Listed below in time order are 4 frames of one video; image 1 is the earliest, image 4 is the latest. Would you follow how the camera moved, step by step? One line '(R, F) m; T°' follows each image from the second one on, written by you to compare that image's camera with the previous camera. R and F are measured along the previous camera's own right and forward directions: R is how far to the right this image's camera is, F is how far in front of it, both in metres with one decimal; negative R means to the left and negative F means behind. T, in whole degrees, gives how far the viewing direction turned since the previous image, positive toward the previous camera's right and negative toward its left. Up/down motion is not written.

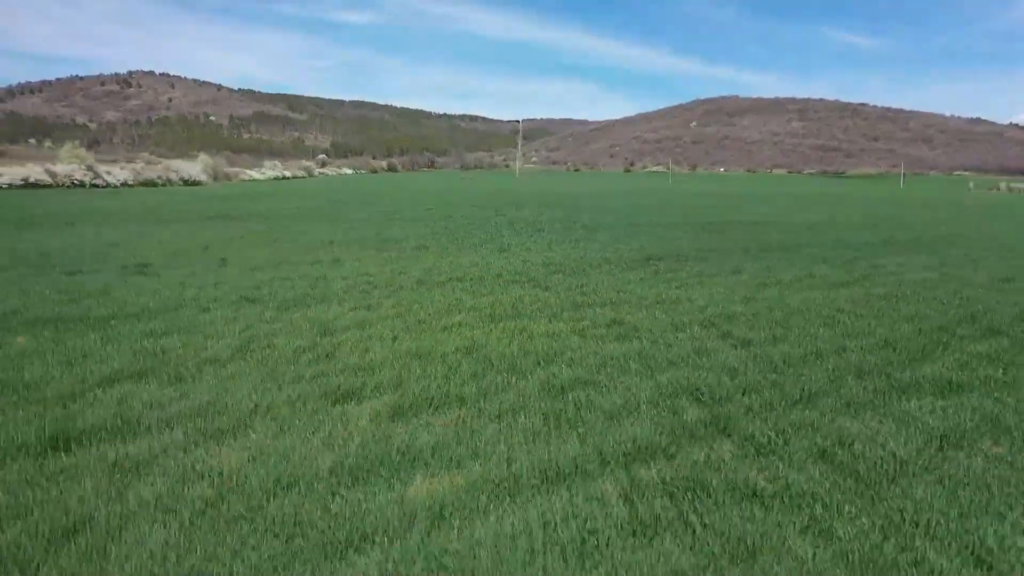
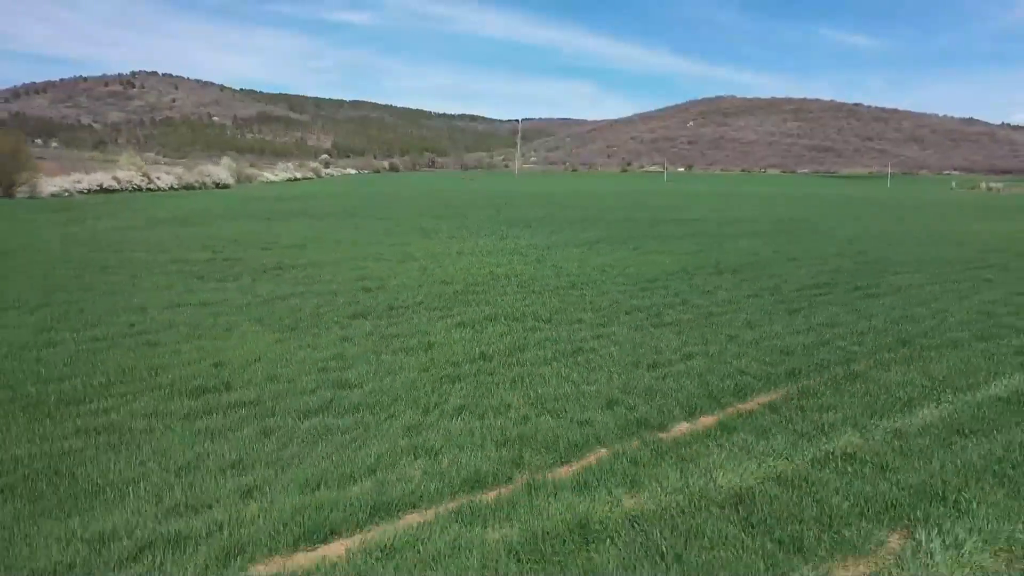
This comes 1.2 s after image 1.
(+0.1, -6.1) m; 0°
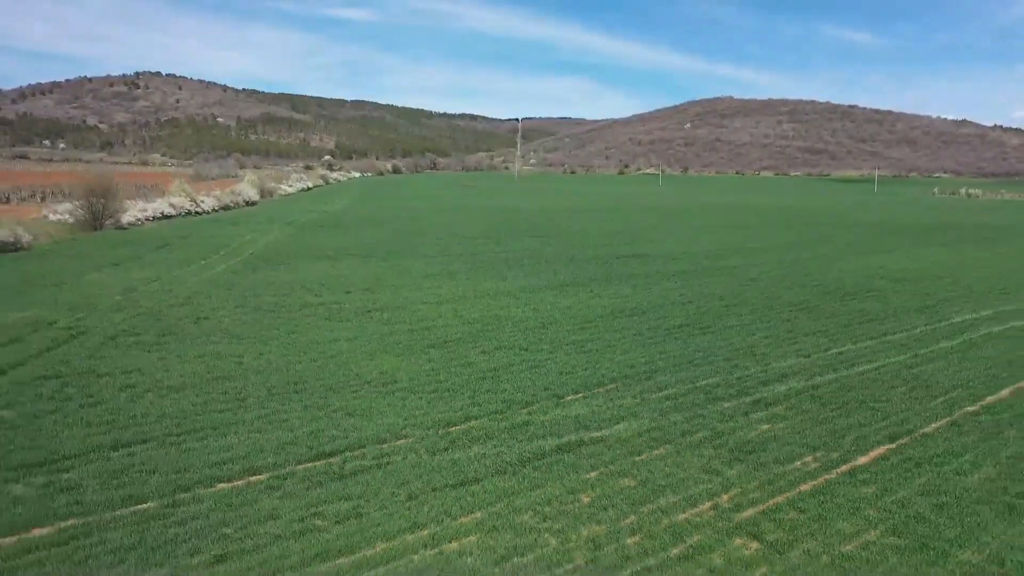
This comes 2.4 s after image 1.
(+0.1, -7.1) m; 0°
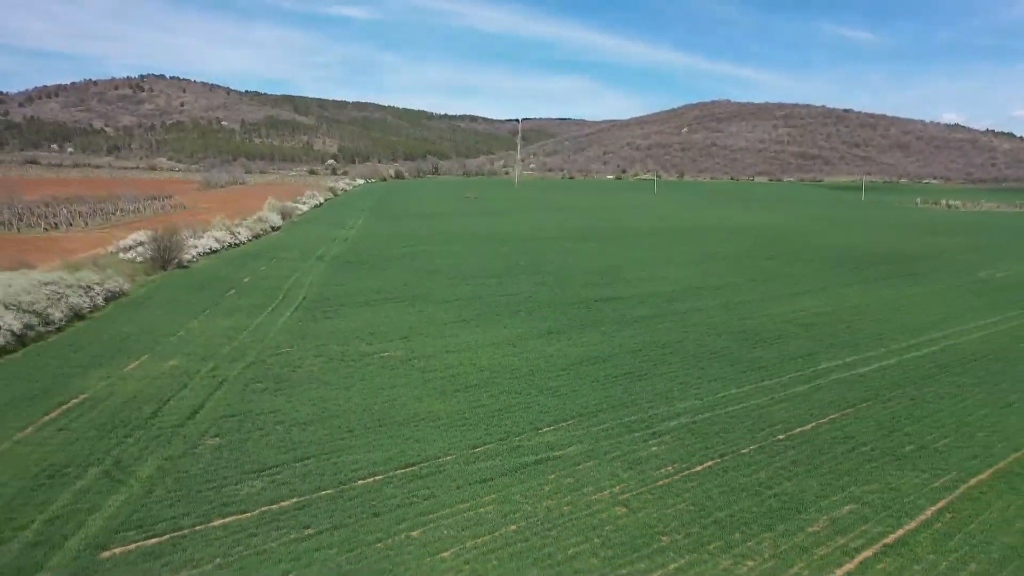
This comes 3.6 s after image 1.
(+0.1, -7.4) m; 0°
